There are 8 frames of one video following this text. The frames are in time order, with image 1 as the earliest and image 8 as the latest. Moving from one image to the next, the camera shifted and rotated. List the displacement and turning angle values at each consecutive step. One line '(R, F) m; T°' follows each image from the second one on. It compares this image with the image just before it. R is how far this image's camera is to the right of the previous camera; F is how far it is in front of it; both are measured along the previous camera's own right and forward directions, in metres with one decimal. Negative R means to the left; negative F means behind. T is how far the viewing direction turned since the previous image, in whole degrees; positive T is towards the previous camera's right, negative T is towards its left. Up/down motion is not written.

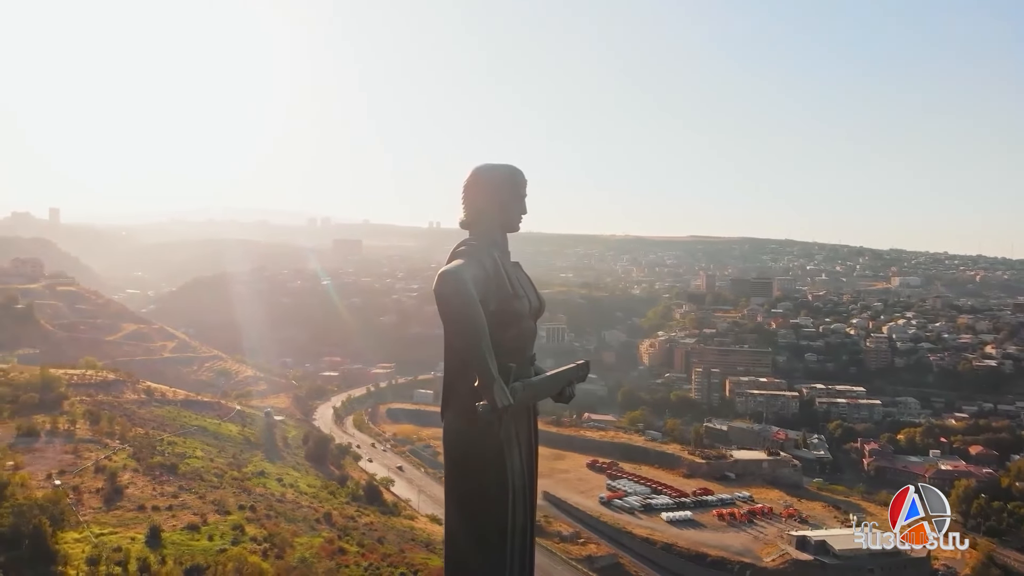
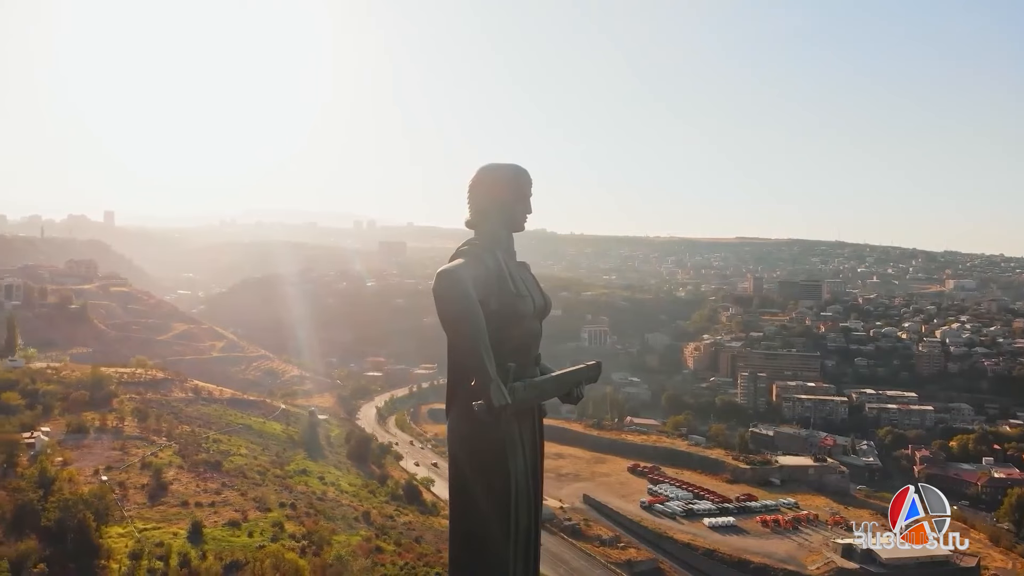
(+0.5, 0.0) m; -4°
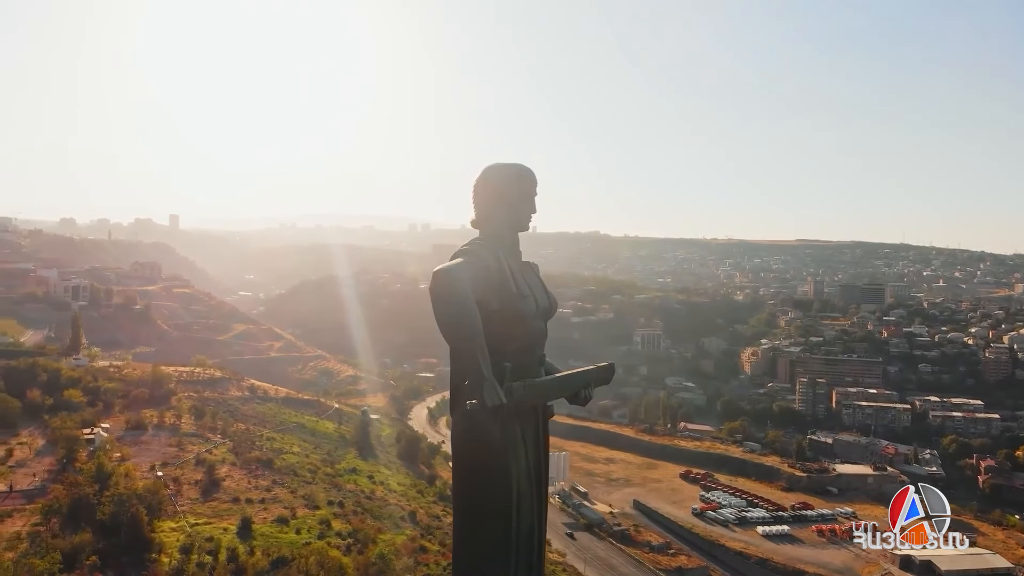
(+0.6, 0.0) m; -5°
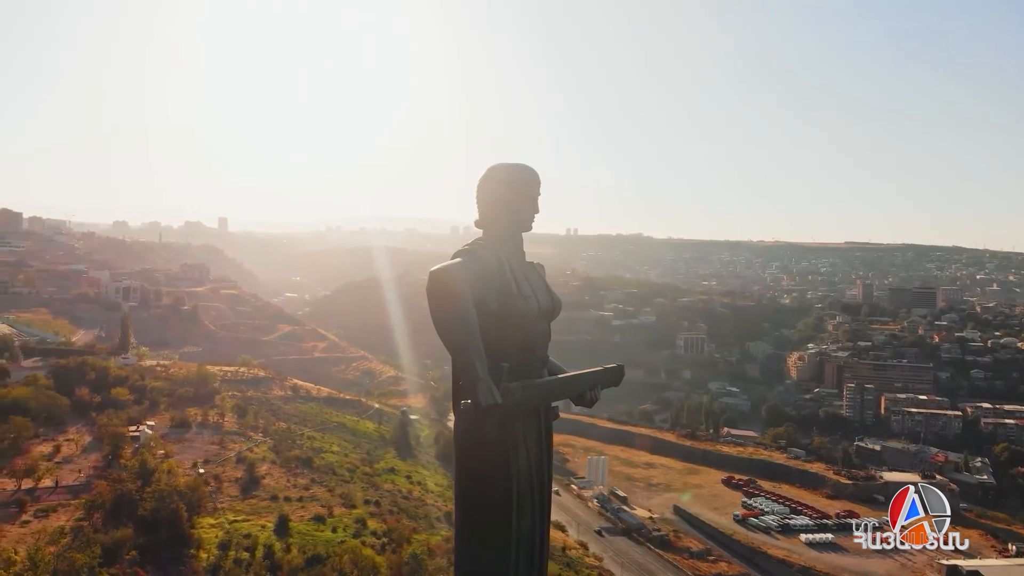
(+0.5, 0.0) m; -4°
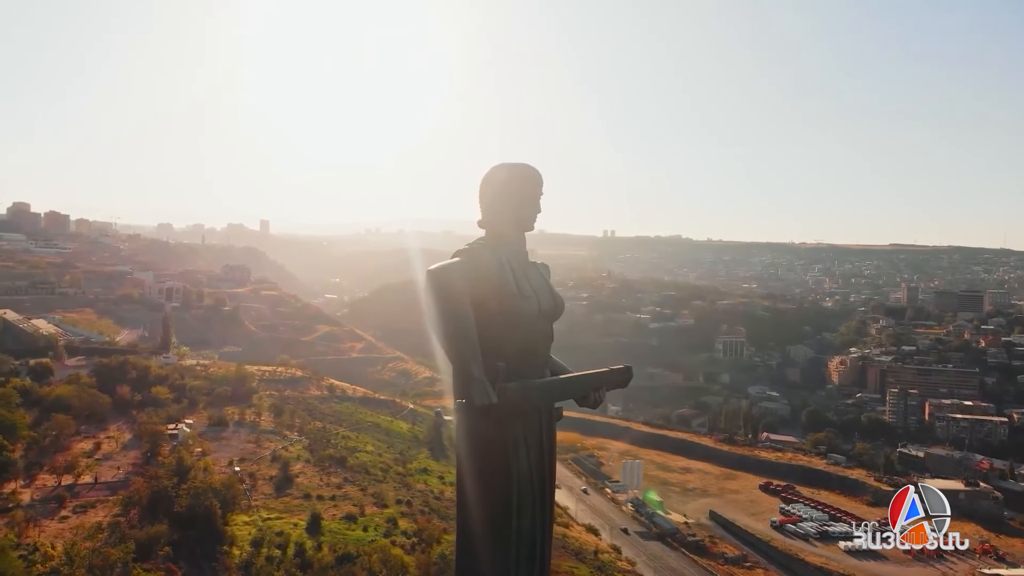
(+0.4, 0.0) m; -3°
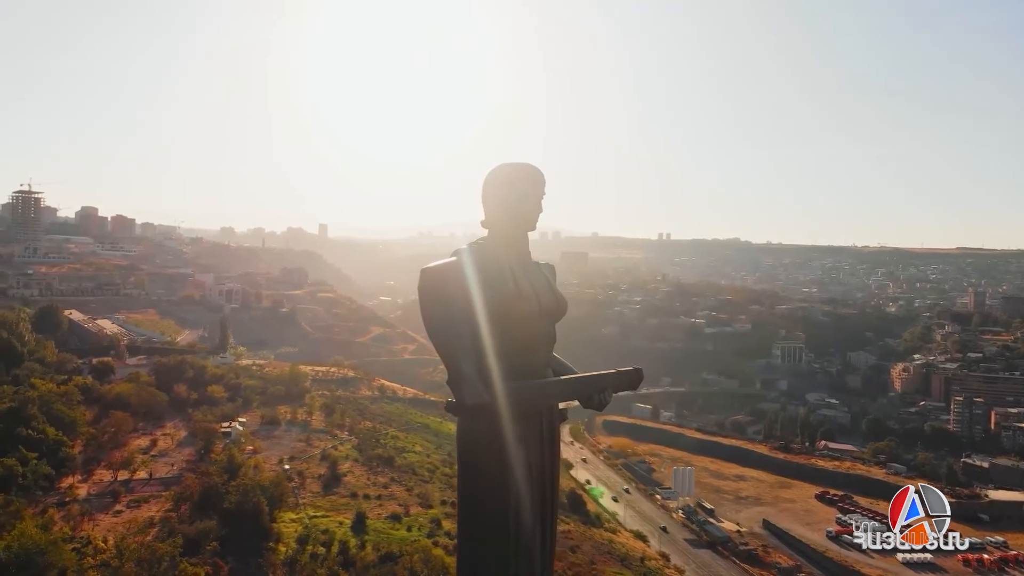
(+0.6, 0.0) m; -5°
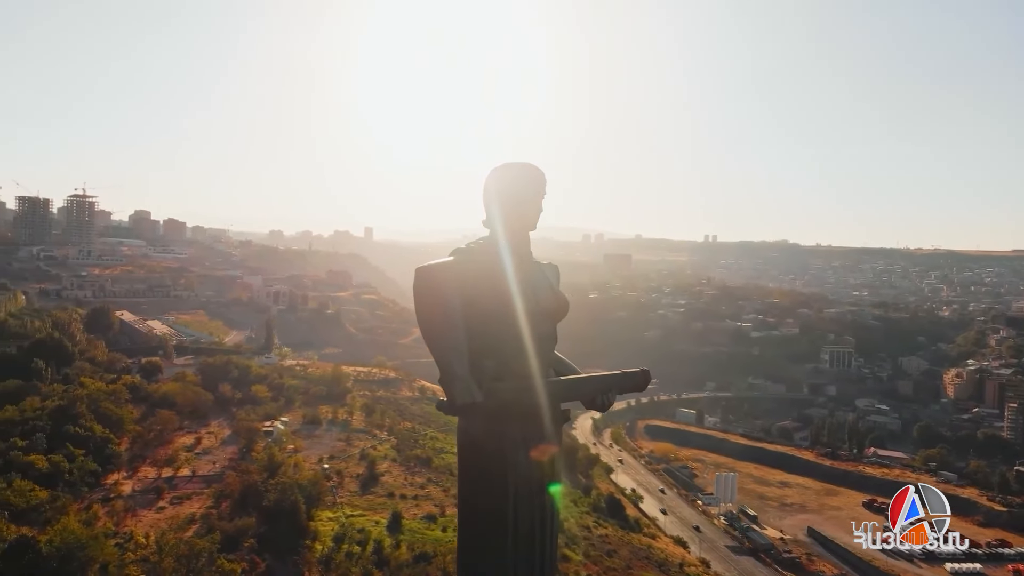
(+0.5, 0.0) m; -4°
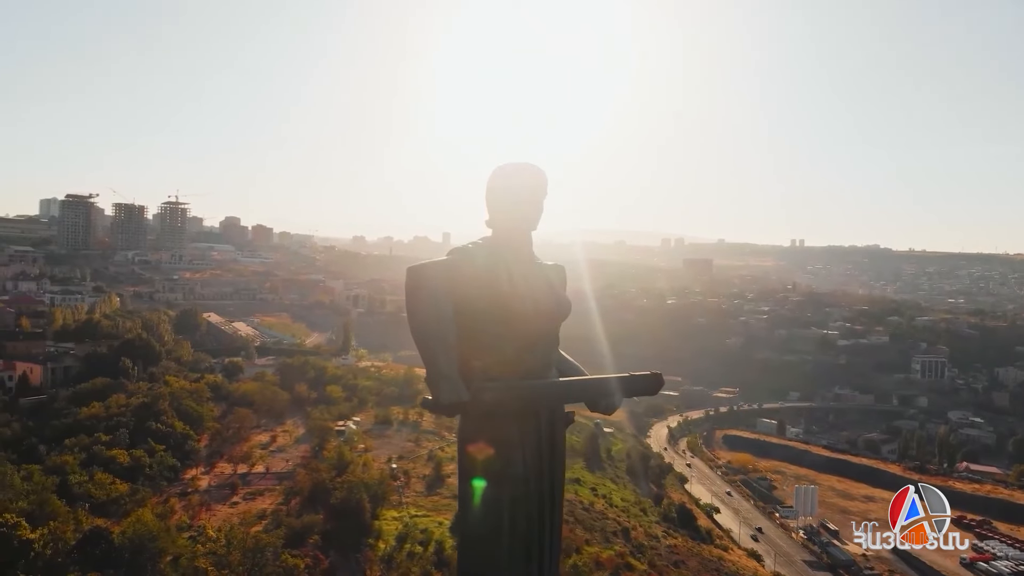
(+0.9, +0.1) m; -7°
